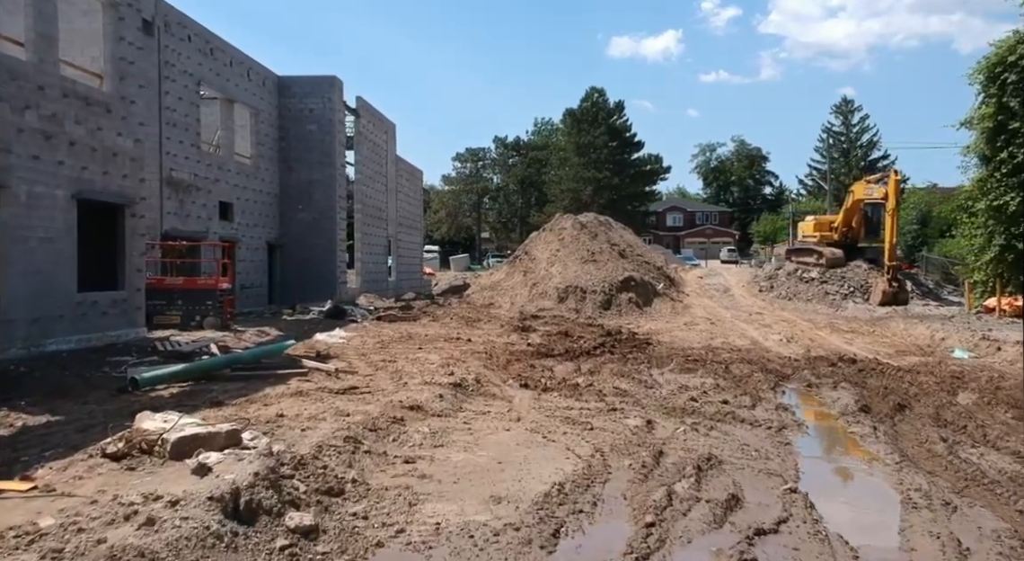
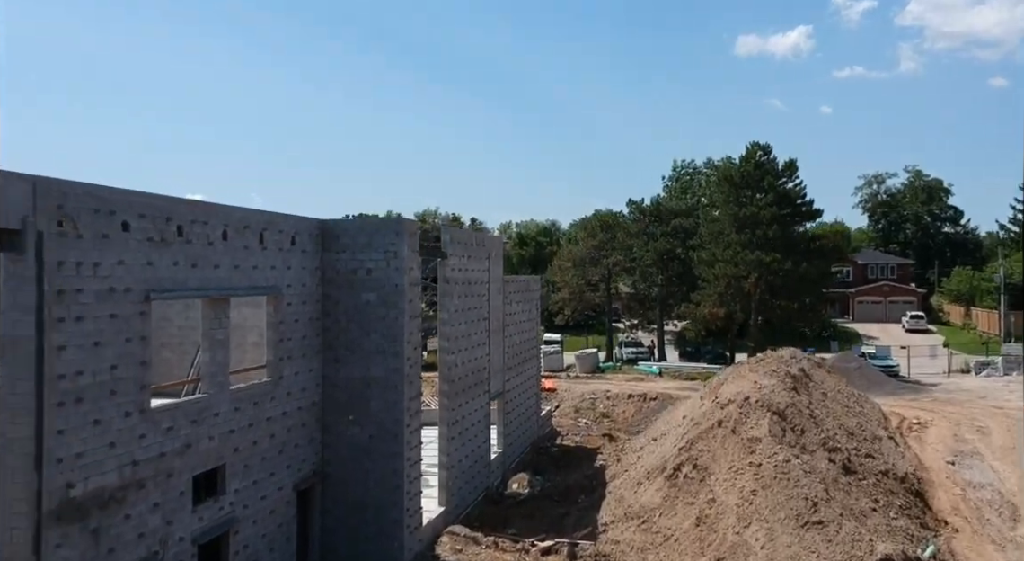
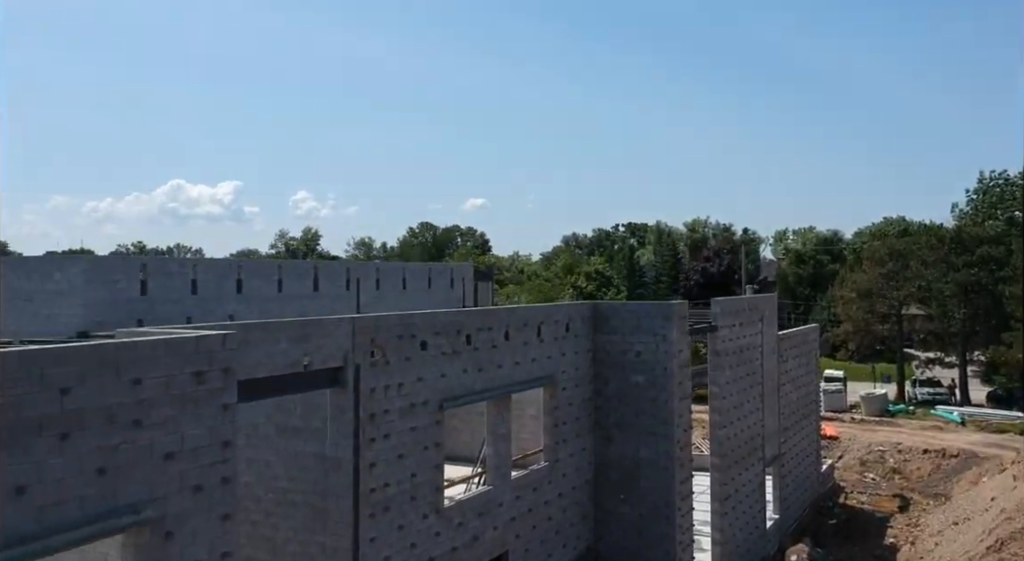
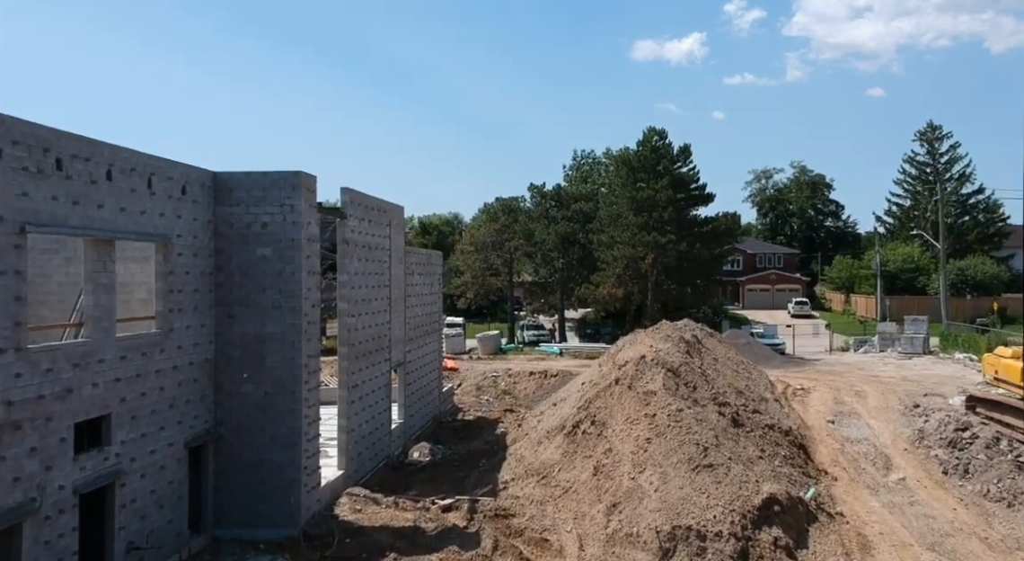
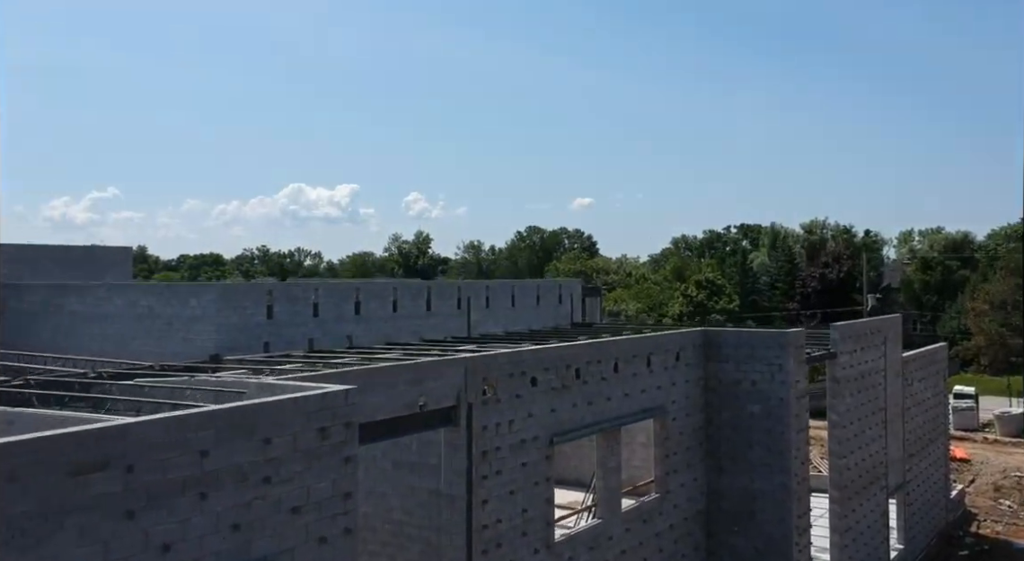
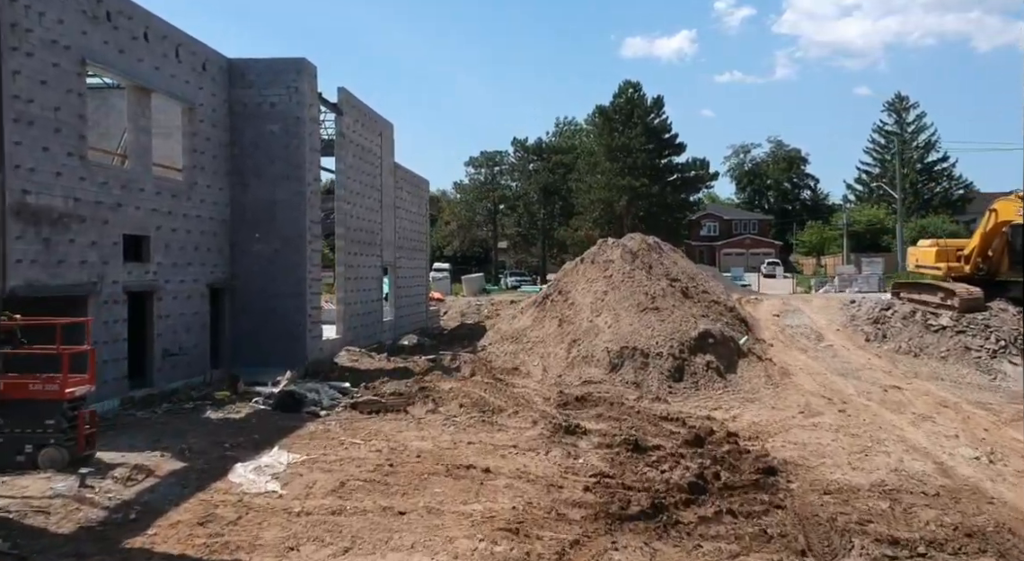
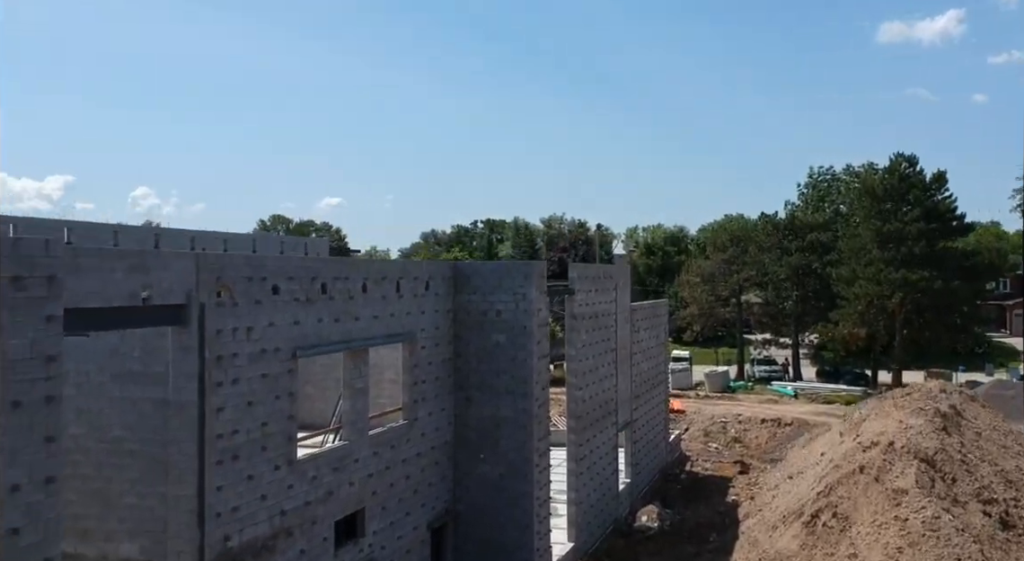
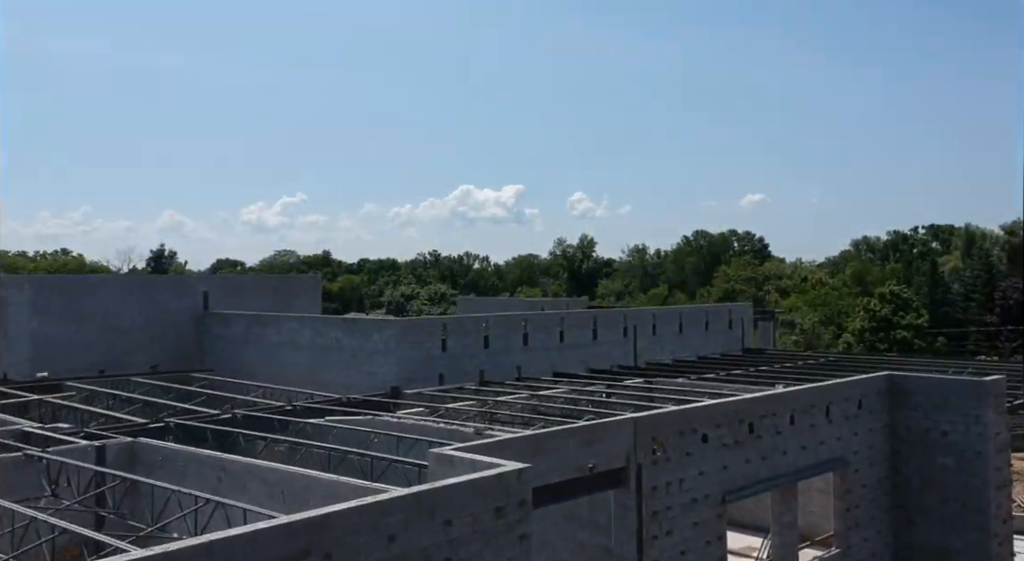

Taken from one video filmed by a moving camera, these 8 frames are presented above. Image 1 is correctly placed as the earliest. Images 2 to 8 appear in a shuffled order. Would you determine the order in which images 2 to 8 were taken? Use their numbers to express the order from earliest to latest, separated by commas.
6, 4, 2, 7, 3, 5, 8
